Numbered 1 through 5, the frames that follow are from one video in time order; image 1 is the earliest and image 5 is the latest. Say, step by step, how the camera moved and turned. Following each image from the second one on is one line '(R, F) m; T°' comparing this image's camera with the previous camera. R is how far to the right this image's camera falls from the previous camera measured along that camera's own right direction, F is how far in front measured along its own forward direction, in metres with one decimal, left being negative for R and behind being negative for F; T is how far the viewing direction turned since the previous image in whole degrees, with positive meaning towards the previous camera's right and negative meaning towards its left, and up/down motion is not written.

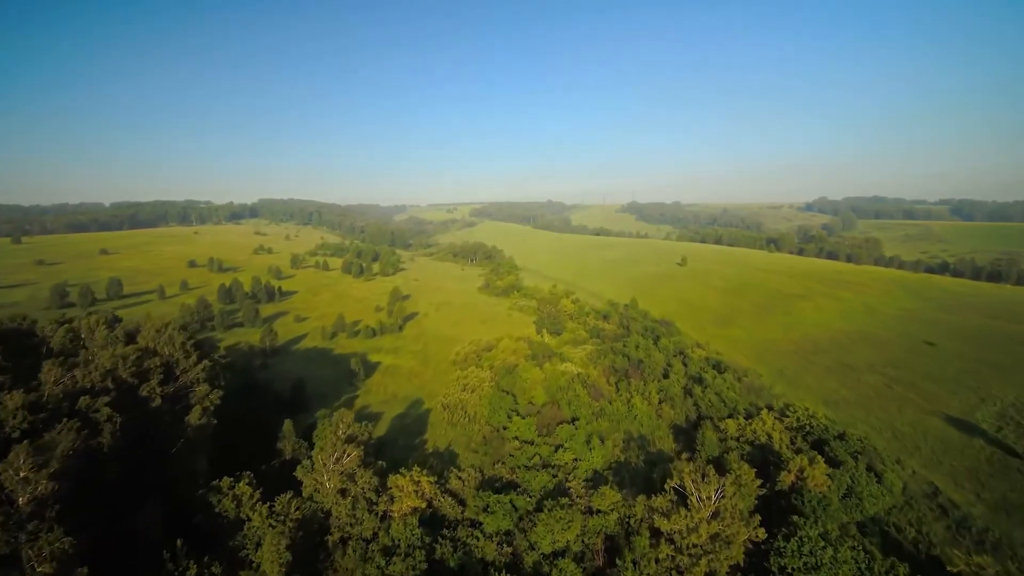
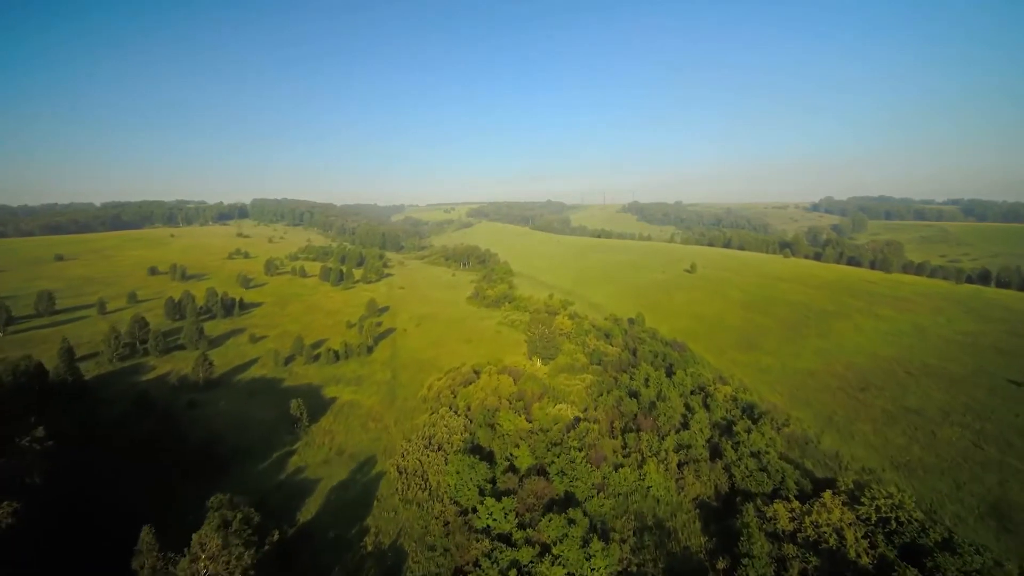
(+1.9, +10.2) m; 0°
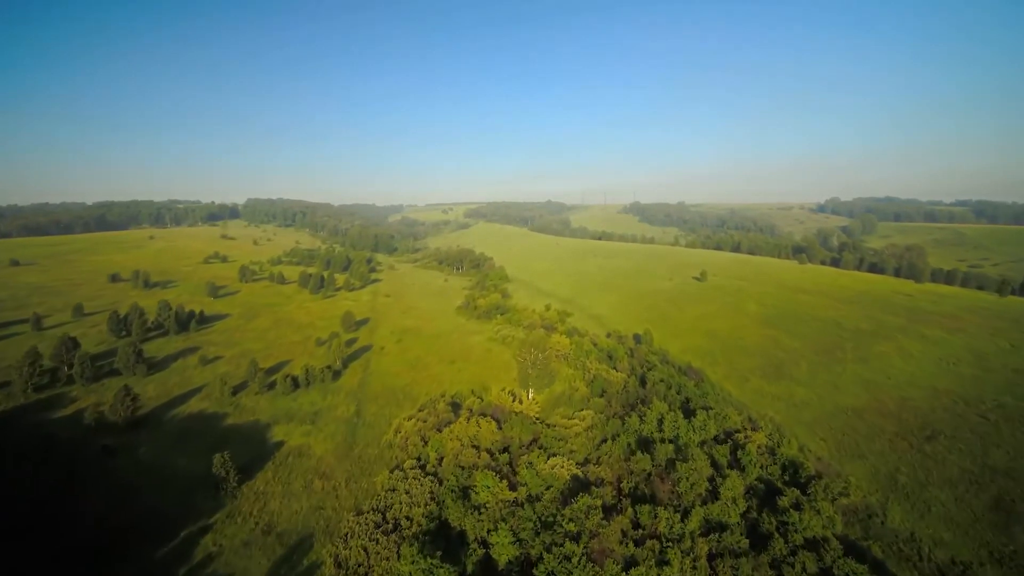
(+1.4, +8.5) m; 0°
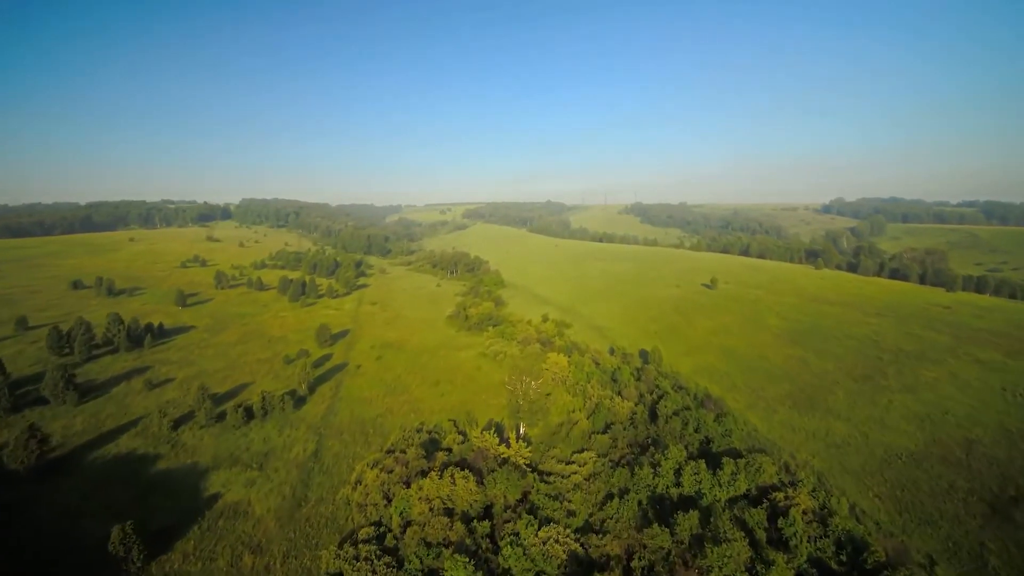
(+1.1, +7.2) m; 0°
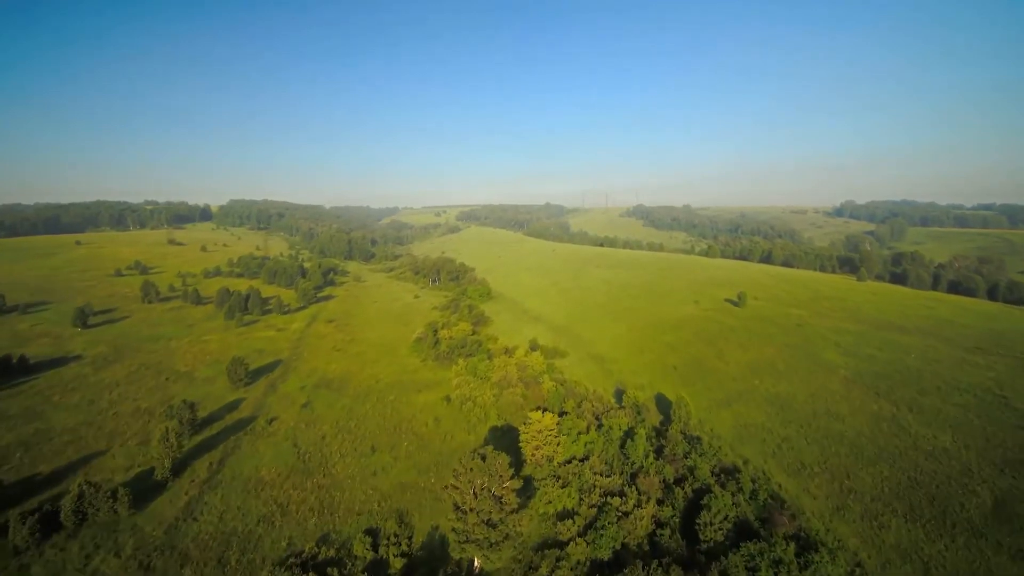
(+2.9, +16.2) m; 0°
